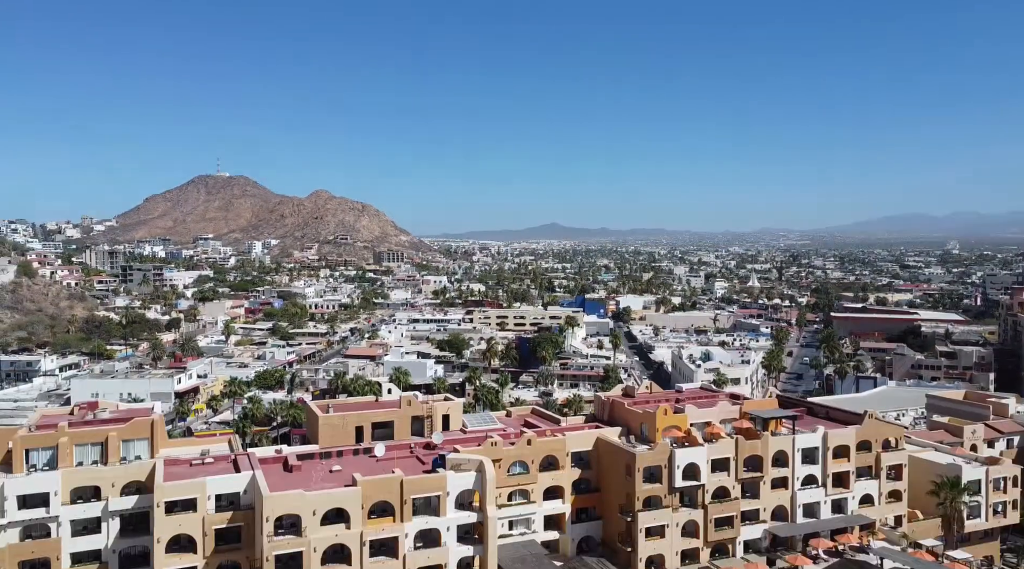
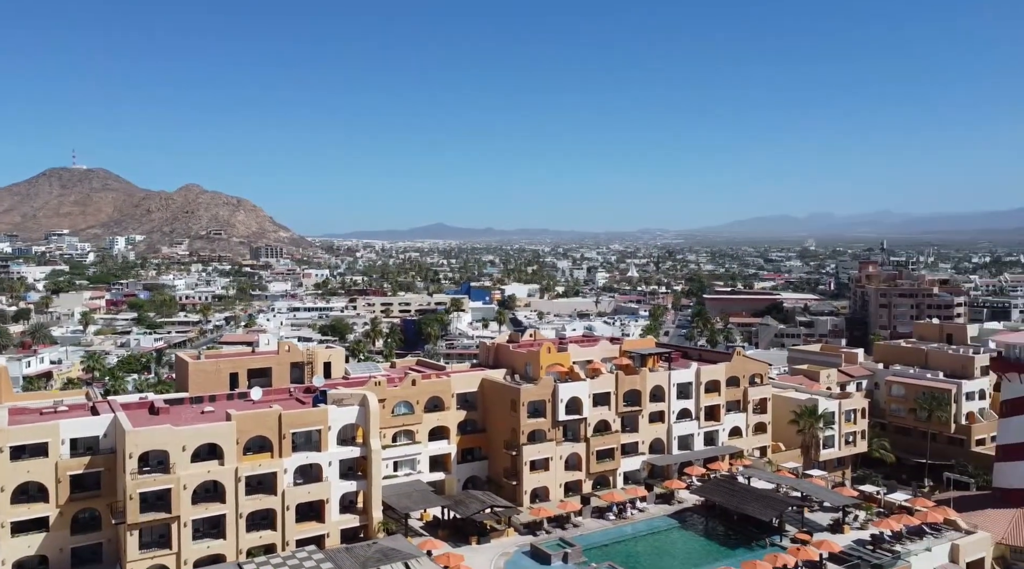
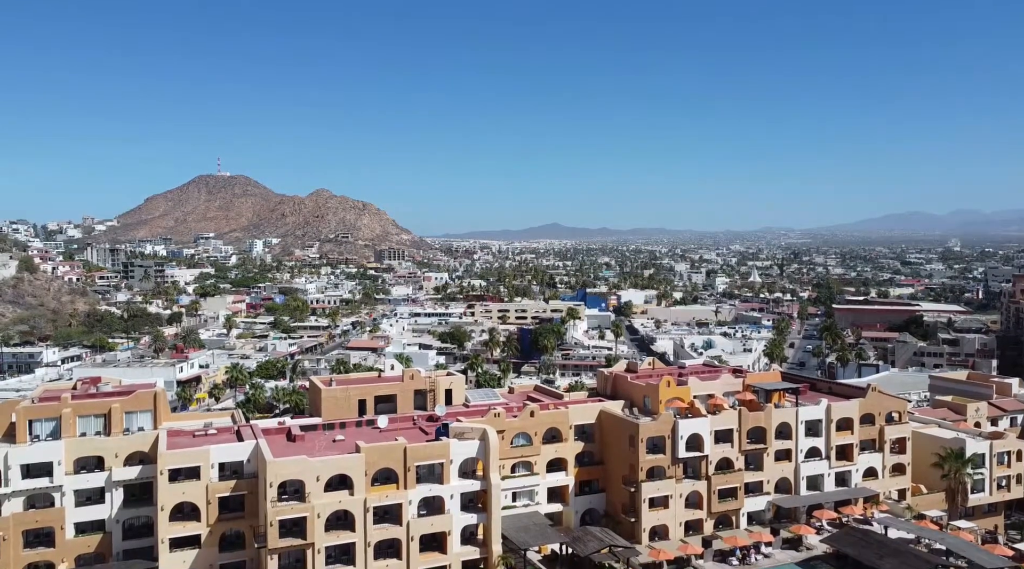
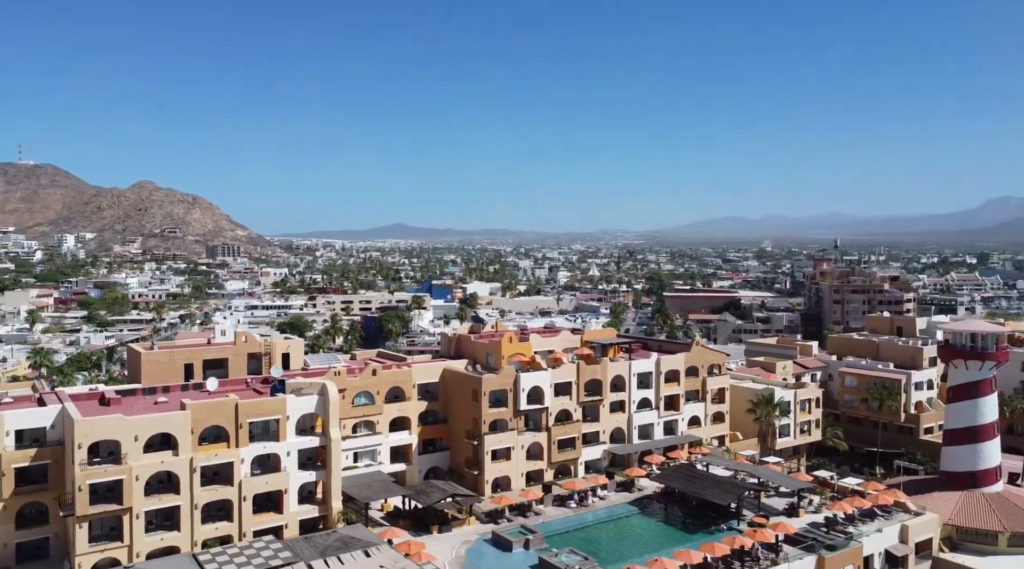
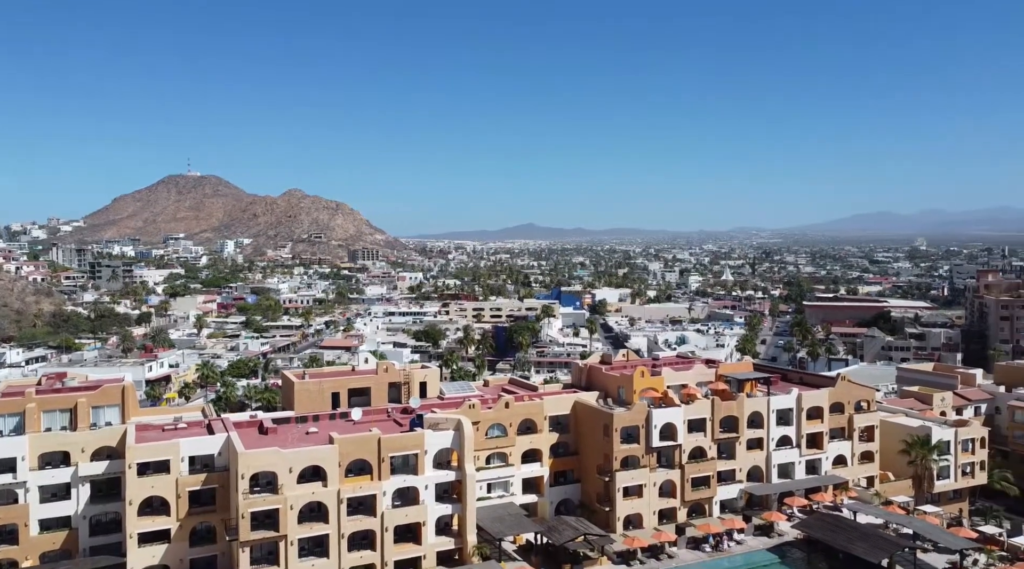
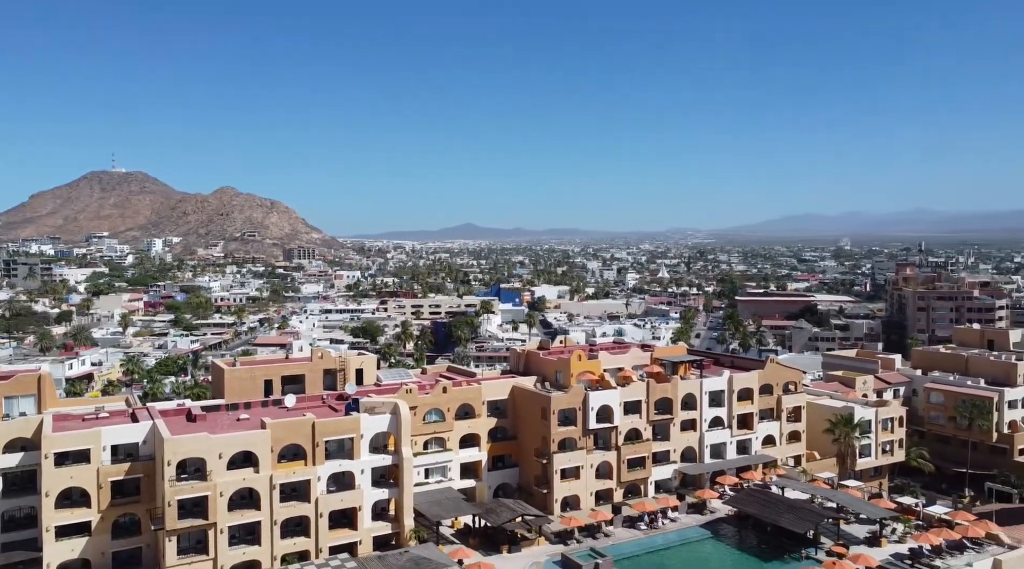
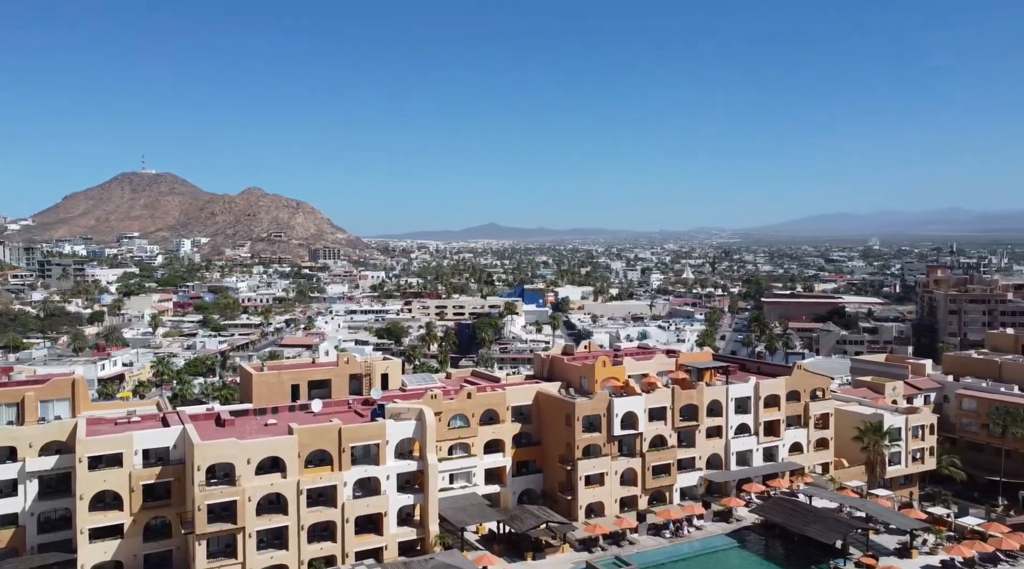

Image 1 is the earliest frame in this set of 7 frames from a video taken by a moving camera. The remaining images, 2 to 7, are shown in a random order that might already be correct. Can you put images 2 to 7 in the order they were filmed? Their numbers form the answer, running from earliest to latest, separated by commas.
3, 5, 7, 6, 2, 4
